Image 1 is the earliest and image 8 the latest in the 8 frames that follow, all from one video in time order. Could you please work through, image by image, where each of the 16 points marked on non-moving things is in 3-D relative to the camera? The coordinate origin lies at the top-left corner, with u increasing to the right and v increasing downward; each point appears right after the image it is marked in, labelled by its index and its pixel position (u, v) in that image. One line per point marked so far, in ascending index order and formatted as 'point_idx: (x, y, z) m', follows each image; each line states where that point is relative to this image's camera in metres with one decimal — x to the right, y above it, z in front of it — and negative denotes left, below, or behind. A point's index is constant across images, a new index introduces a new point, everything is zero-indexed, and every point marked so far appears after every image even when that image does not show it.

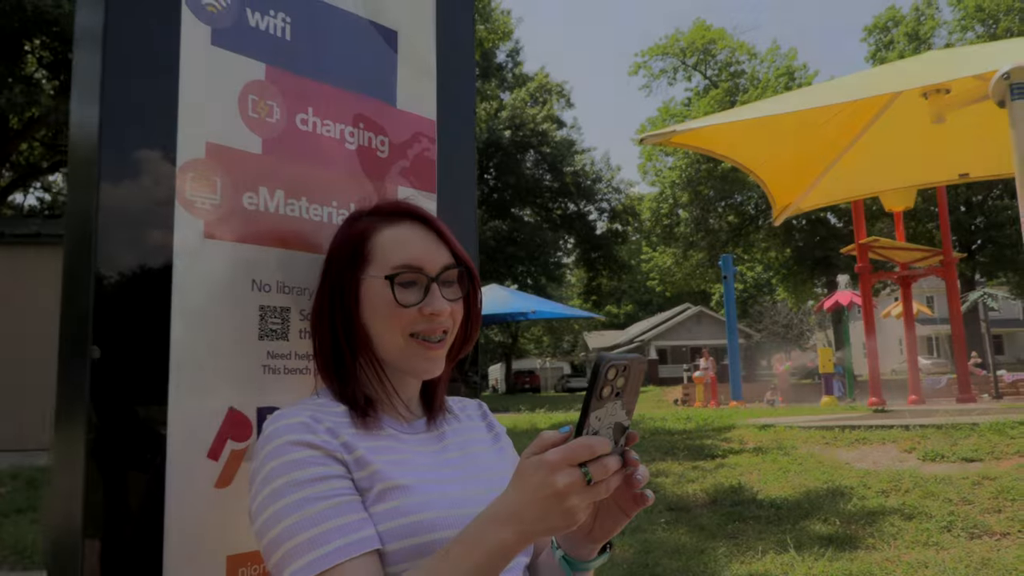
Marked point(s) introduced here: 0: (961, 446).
0: (+3.0, -1.1, +5.6) m
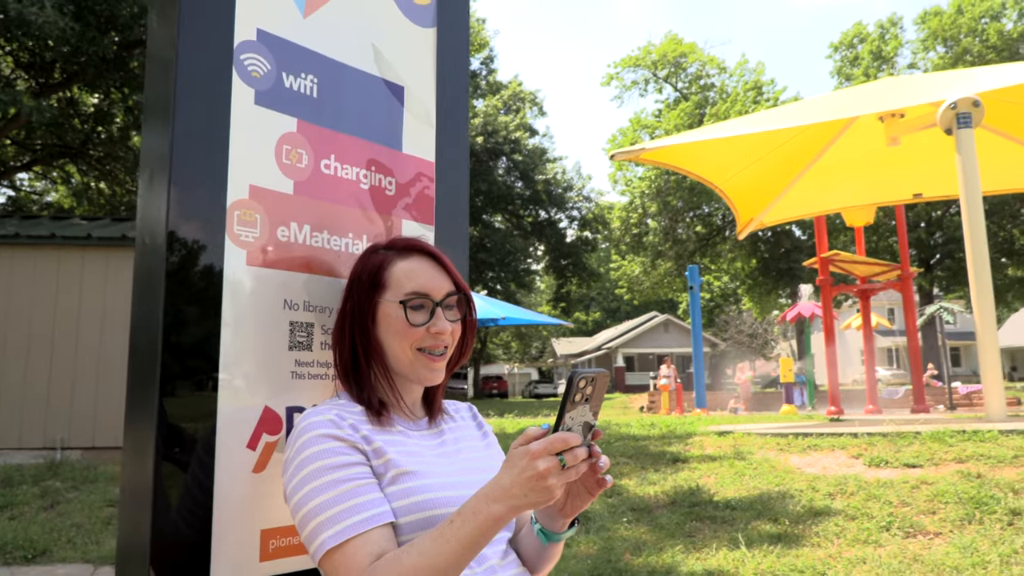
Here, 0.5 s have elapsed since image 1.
0: (+2.8, -1.2, +6.0) m
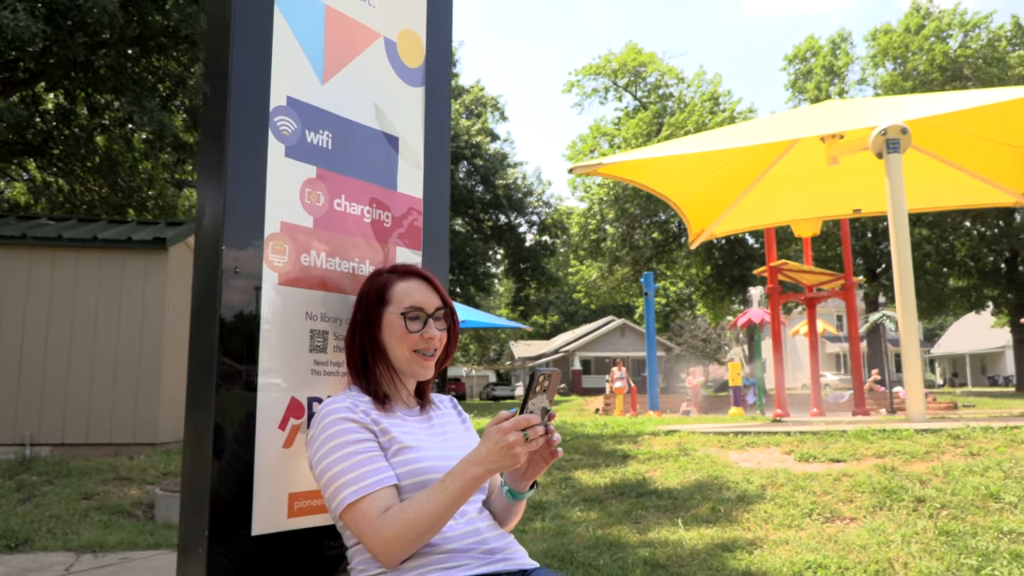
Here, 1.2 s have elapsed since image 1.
0: (+2.5, -1.3, +6.6) m
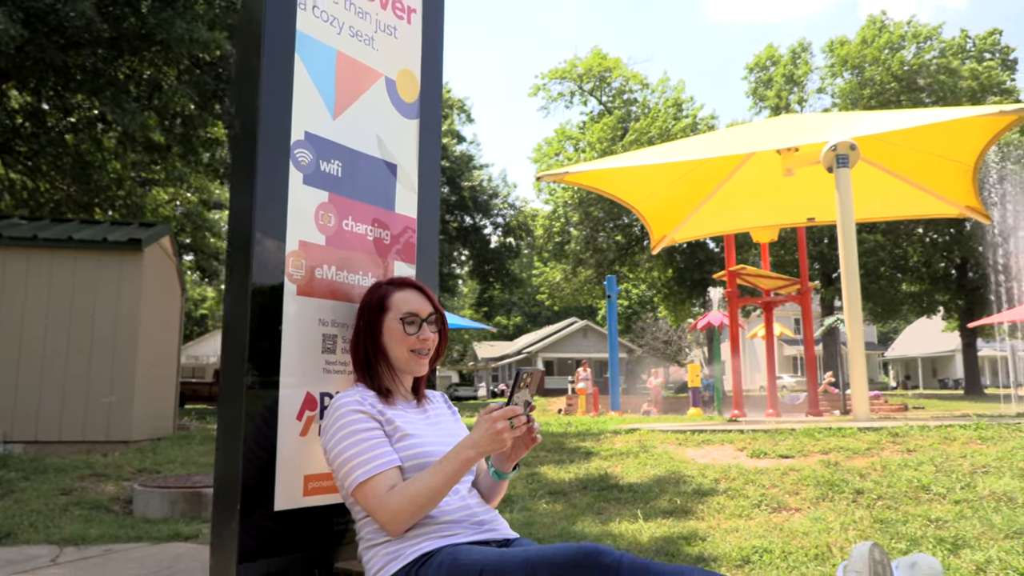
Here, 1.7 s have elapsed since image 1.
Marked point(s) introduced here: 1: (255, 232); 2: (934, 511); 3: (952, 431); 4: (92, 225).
0: (+2.3, -1.3, +7.0) m
1: (-0.7, +0.1, +2.3) m
2: (+2.6, -1.4, +5.2) m
3: (+3.8, -1.2, +7.1) m
4: (-5.2, +0.8, +10.3) m
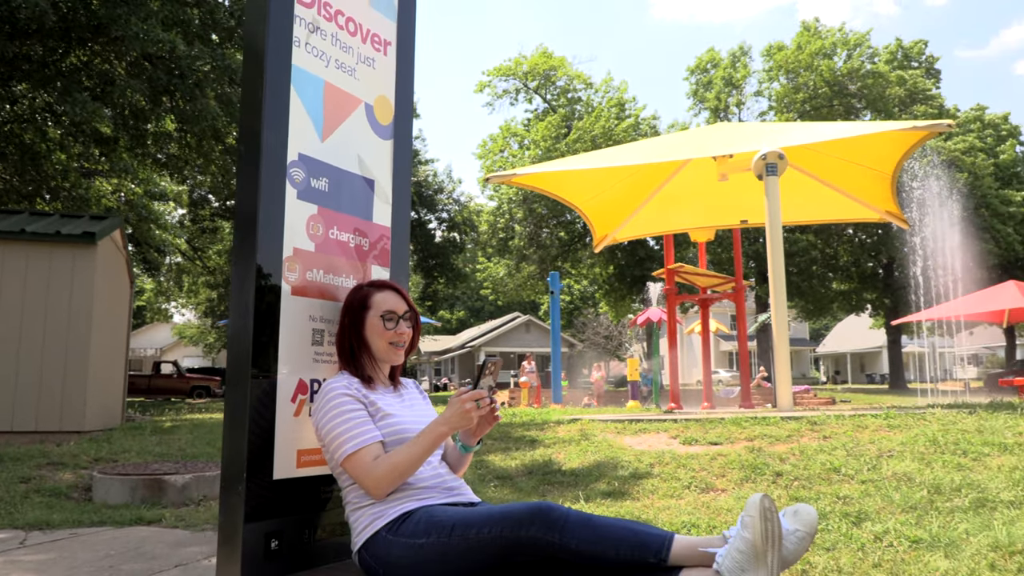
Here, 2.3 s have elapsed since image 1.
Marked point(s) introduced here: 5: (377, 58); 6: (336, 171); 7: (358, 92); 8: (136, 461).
0: (+1.8, -1.3, +7.6) m
1: (-0.8, +0.1, +2.6) m
2: (+2.3, -1.4, +5.8) m
3: (+3.3, -1.2, +7.8) m
4: (-5.9, +0.9, +10.3) m
5: (-0.5, +0.9, +3.3) m
6: (-0.6, +0.4, +3.0) m
7: (-0.6, +0.7, +3.1) m
8: (-3.8, -1.7, +8.3) m
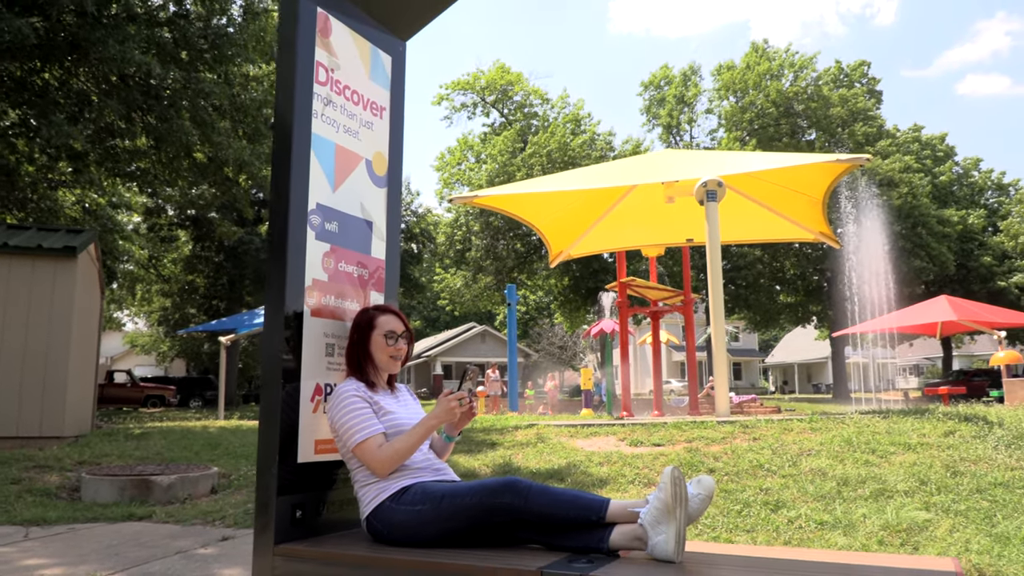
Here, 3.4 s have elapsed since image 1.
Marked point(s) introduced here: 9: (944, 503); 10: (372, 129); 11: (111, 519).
0: (+1.4, -1.5, +8.4) m
1: (-0.9, +0.1, +3.3) m
2: (+2.0, -1.5, +6.6) m
3: (+2.9, -1.4, +8.6) m
4: (-6.4, +0.7, +10.8) m
5: (-0.7, +0.8, +4.0) m
6: (-0.7, +0.3, +3.7) m
7: (-0.7, +0.6, +3.8) m
8: (-4.2, -1.9, +8.8) m
9: (+3.1, -1.5, +5.9) m
10: (-0.7, +0.8, +4.0) m
11: (-3.4, -2.0, +7.1) m
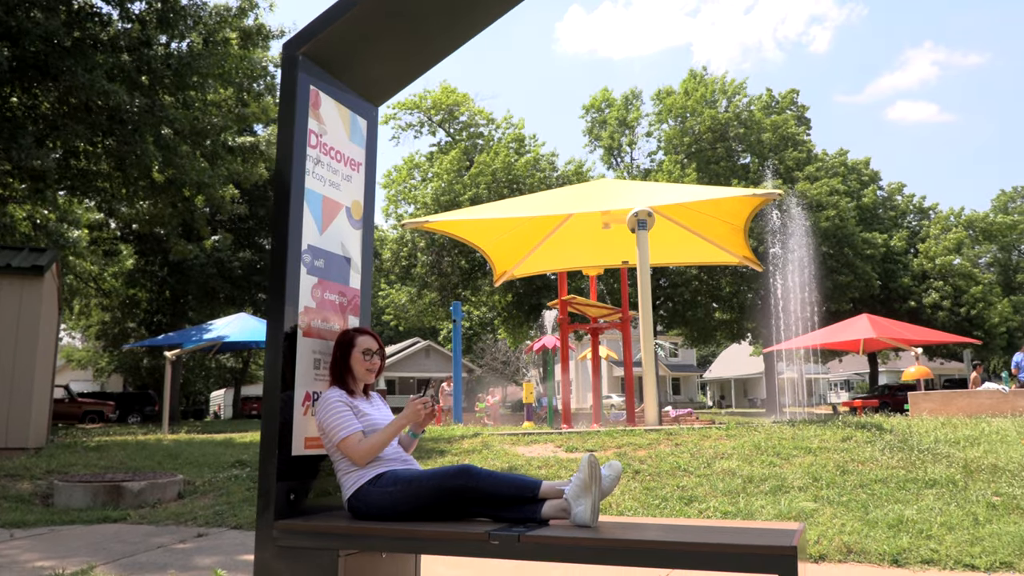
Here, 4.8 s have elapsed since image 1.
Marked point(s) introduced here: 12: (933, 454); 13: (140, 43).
0: (+0.9, -1.7, +9.3) m
1: (-1.1, -0.1, +4.1) m
2: (+1.6, -1.8, +7.6) m
3: (+2.3, -1.7, +9.7) m
4: (-7.1, +0.5, +11.2) m
5: (-0.9, +0.7, +4.8) m
6: (-1.0, +0.2, +4.5) m
7: (-1.0, +0.5, +4.7) m
8: (-4.8, -2.1, +9.4) m
9: (+2.7, -1.7, +6.9) m
10: (-0.9, +0.6, +4.8) m
11: (-3.9, -2.1, +7.6) m
12: (+4.2, -1.7, +8.3) m
13: (-6.1, +4.0, +13.7) m
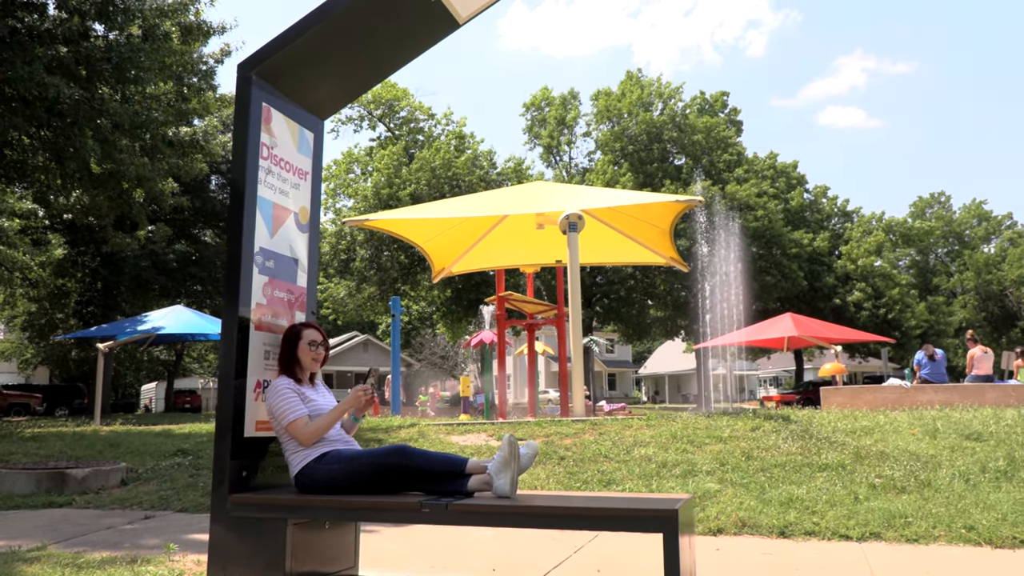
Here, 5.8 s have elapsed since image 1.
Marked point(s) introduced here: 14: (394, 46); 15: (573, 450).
0: (+0.1, -1.7, +9.9) m
1: (-1.5, -0.1, +4.6) m
2: (+0.9, -1.8, +8.2) m
3: (+1.5, -1.7, +10.4) m
4: (-7.9, +0.6, +11.2) m
5: (-1.3, +0.7, +5.3) m
6: (-1.4, +0.2, +5.0) m
7: (-1.4, +0.5, +5.1) m
8: (-5.6, -2.0, +9.5) m
9: (+2.0, -1.7, +7.6) m
10: (-1.3, +0.6, +5.2) m
11: (-4.5, -2.1, +7.9) m
12: (+3.5, -1.7, +9.2) m
13: (-7.1, +4.2, +13.7) m
14: (-0.7, +1.5, +5.1) m
15: (+0.7, -1.7, +8.9) m
